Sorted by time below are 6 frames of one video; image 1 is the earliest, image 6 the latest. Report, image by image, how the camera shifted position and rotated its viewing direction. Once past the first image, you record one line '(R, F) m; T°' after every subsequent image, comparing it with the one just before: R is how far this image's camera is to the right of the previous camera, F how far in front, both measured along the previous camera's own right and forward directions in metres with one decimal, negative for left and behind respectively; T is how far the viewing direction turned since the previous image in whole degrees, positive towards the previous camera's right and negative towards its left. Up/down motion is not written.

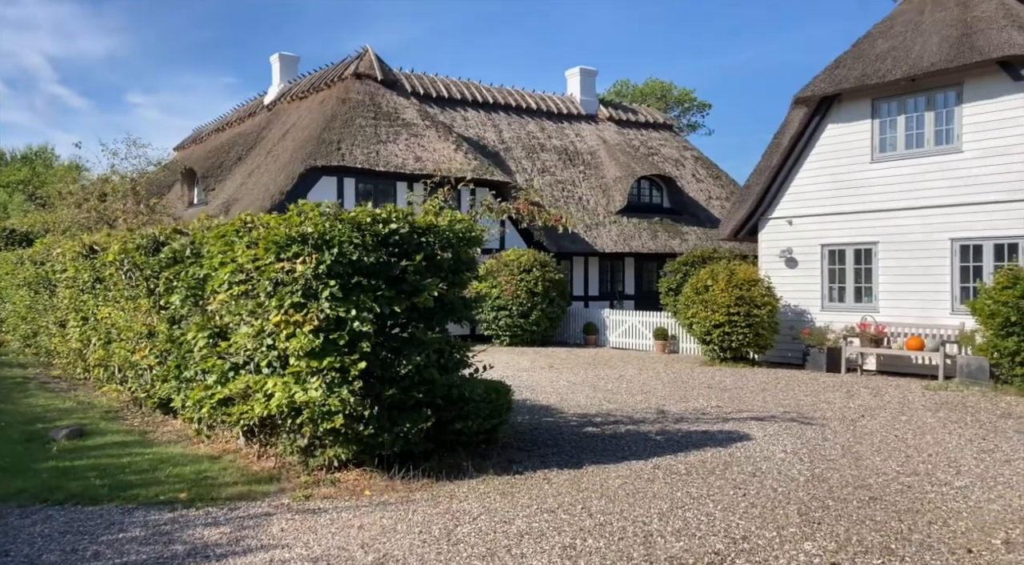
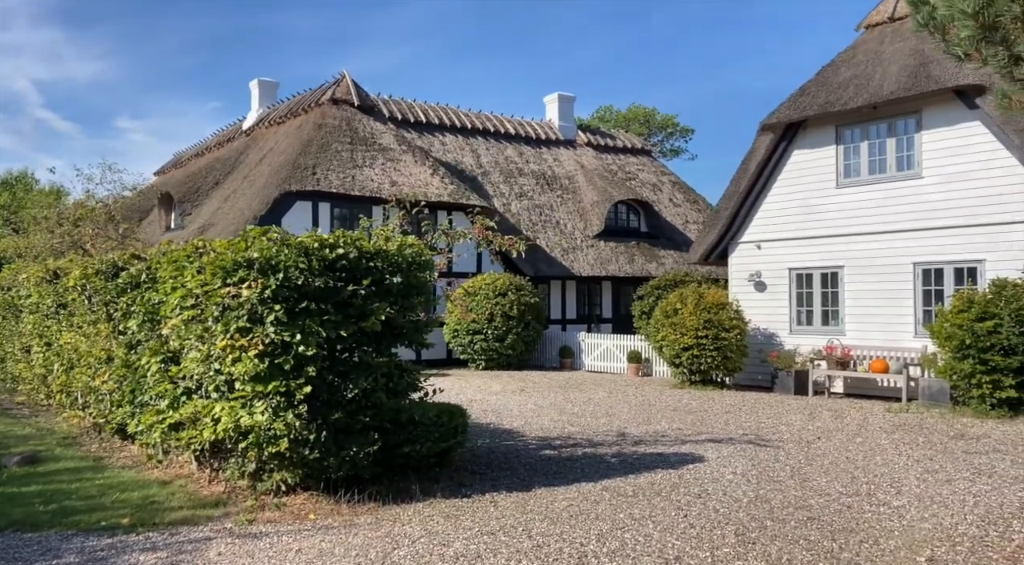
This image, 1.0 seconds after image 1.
(+0.3, -0.1) m; +1°
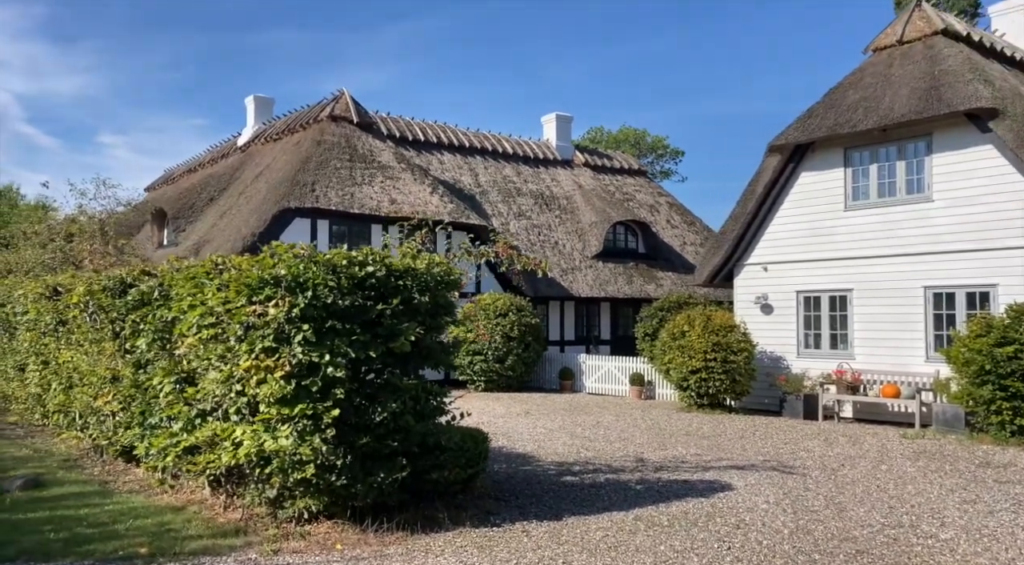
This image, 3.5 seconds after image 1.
(-0.4, +0.3) m; +1°
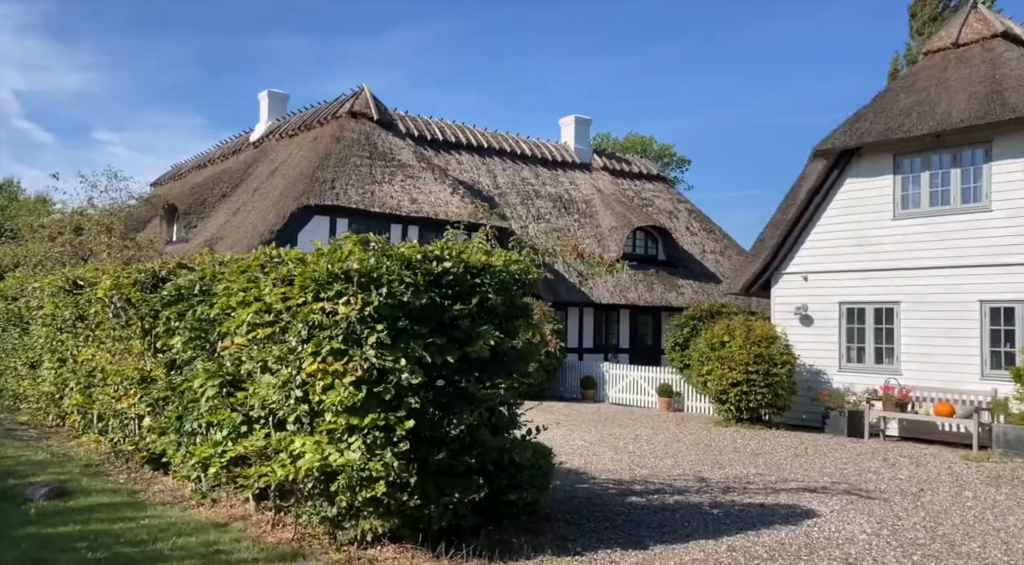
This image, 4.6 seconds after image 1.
(-0.6, +0.7) m; 0°
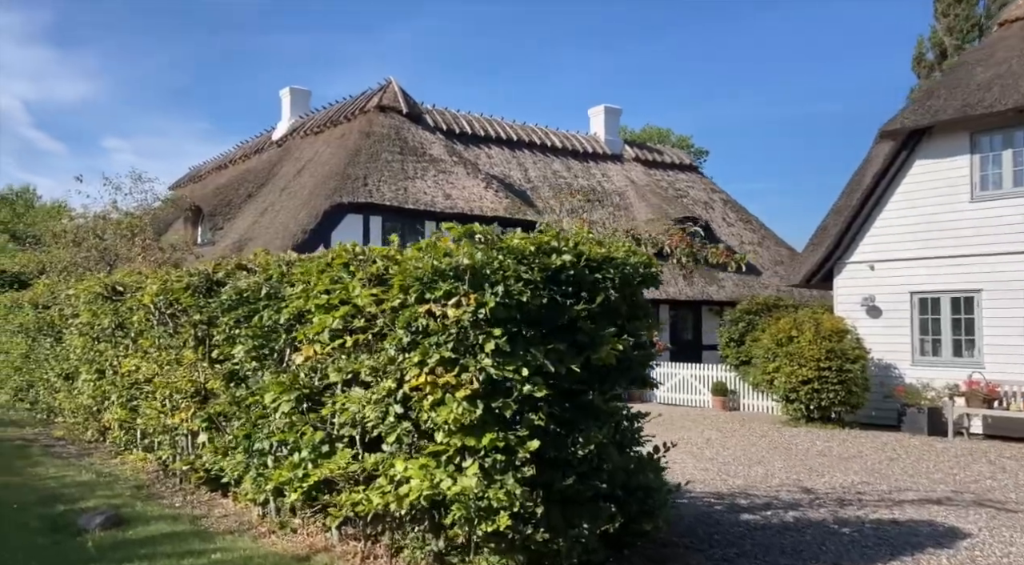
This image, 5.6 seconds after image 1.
(-0.7, +0.9) m; -1°
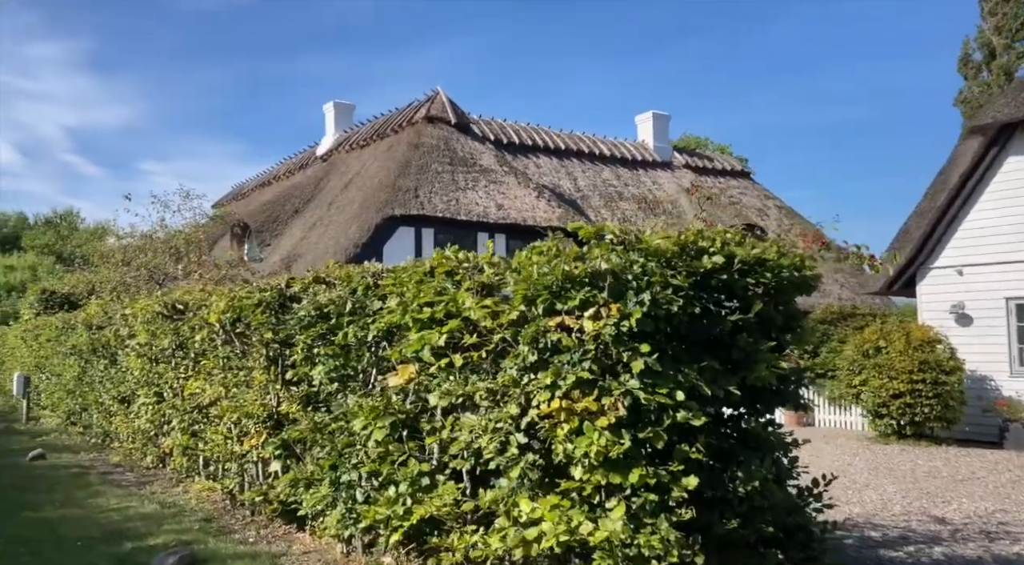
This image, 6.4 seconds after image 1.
(-0.5, +0.8) m; -2°
